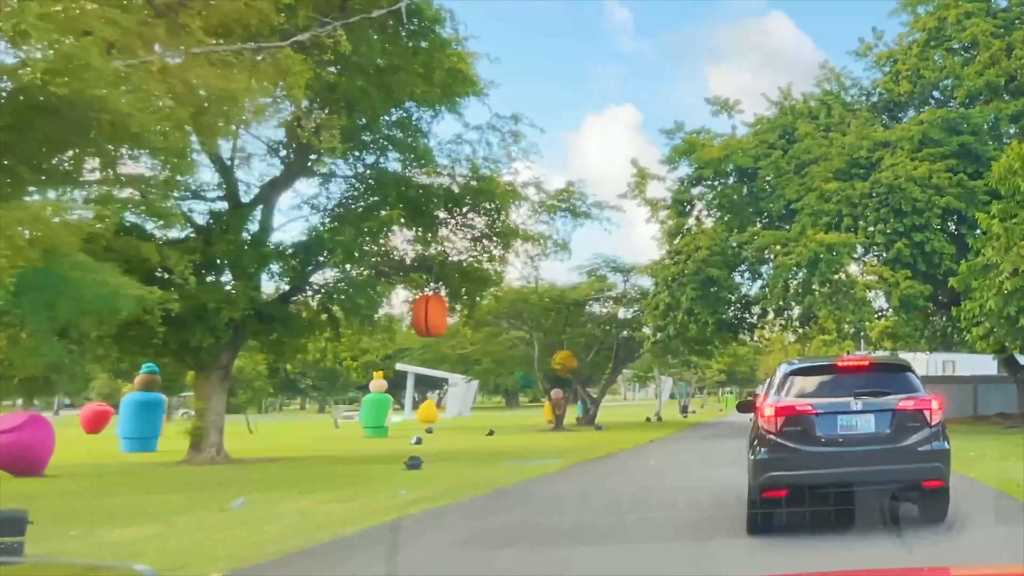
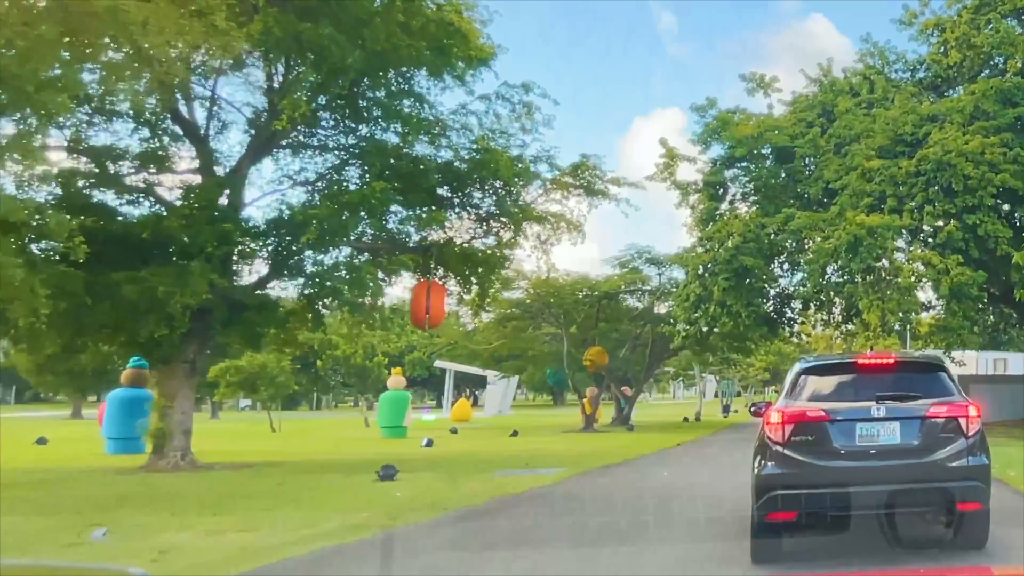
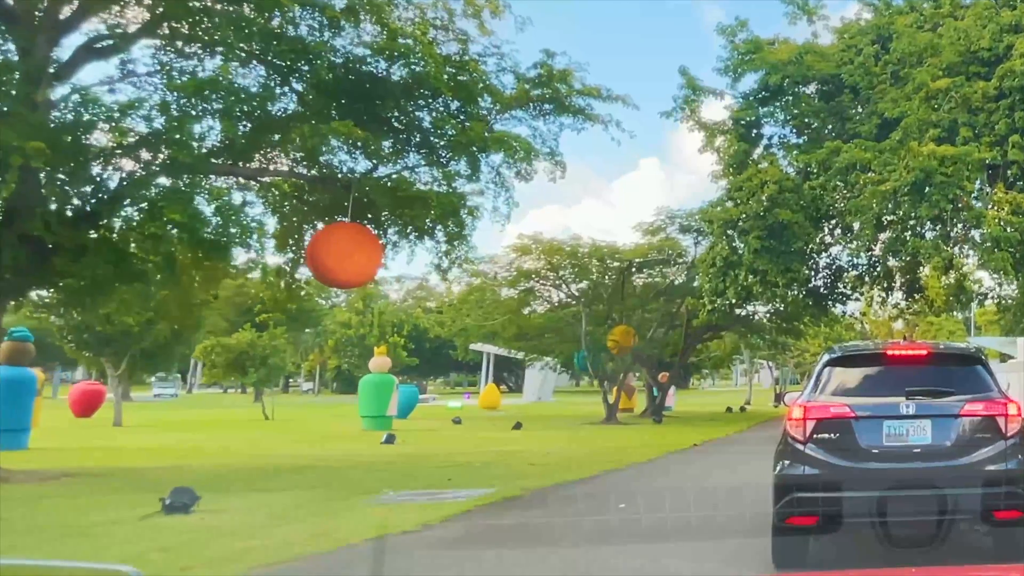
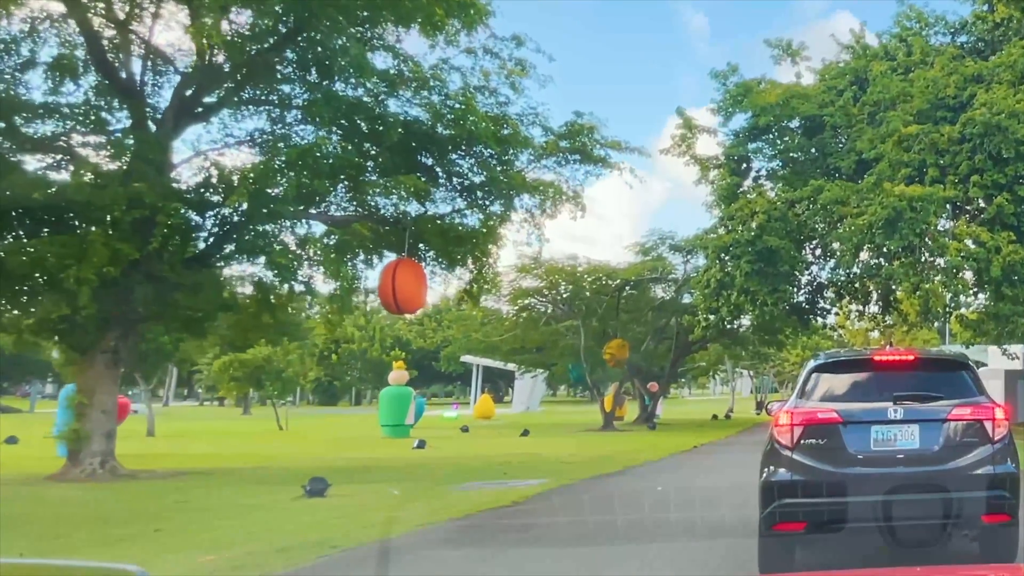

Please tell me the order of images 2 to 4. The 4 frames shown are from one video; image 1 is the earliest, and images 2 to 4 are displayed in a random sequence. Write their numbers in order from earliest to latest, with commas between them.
2, 4, 3
